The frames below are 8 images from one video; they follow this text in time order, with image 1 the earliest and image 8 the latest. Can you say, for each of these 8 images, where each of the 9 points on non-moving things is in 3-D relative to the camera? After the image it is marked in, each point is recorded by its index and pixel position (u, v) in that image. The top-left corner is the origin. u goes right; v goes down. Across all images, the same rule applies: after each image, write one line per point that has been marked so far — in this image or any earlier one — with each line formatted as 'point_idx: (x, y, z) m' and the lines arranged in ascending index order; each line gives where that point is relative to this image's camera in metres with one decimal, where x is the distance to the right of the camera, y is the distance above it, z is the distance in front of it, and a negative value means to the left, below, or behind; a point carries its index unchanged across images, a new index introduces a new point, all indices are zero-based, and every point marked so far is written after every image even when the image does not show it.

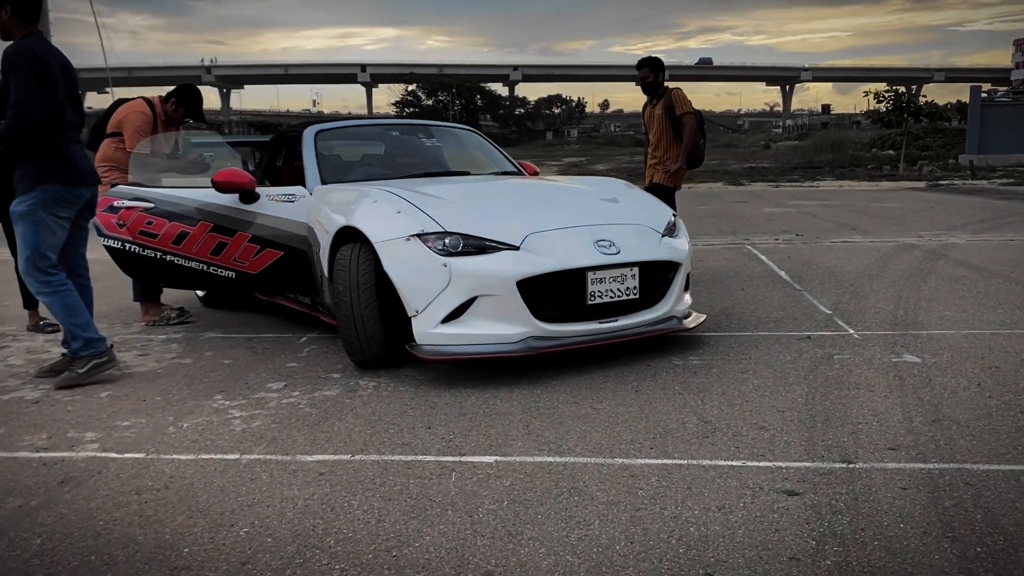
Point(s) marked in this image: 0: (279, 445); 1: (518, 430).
0: (-0.8, -0.6, +3.2) m
1: (0.0, -0.5, +3.2) m
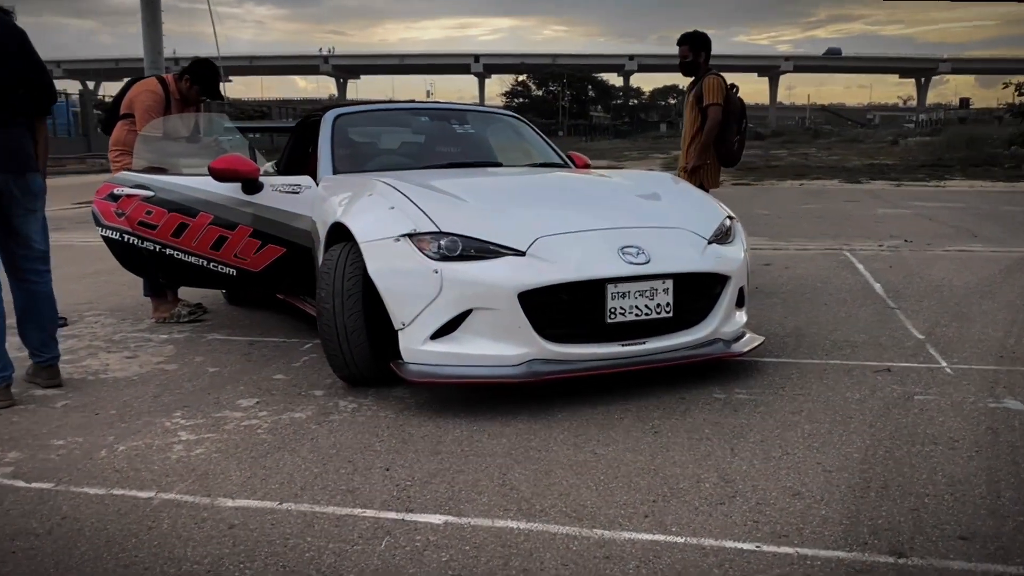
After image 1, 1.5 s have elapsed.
0: (-0.9, -0.6, +2.7) m
1: (-0.1, -0.6, +2.7) m
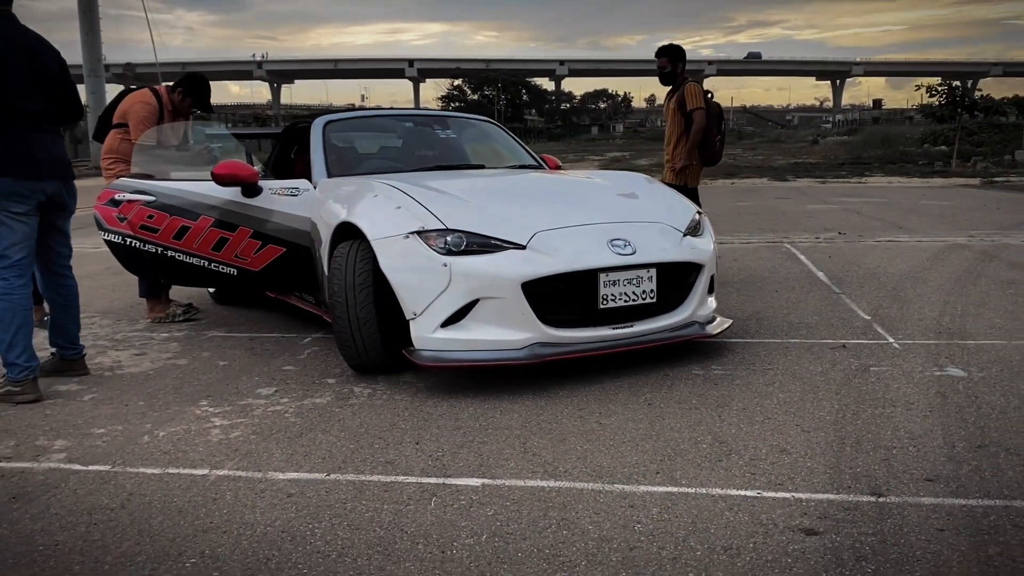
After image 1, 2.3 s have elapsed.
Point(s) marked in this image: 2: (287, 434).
0: (-0.9, -0.6, +2.9) m
1: (0.0, -0.5, +3.0) m
2: (-0.8, -0.5, +3.2) m
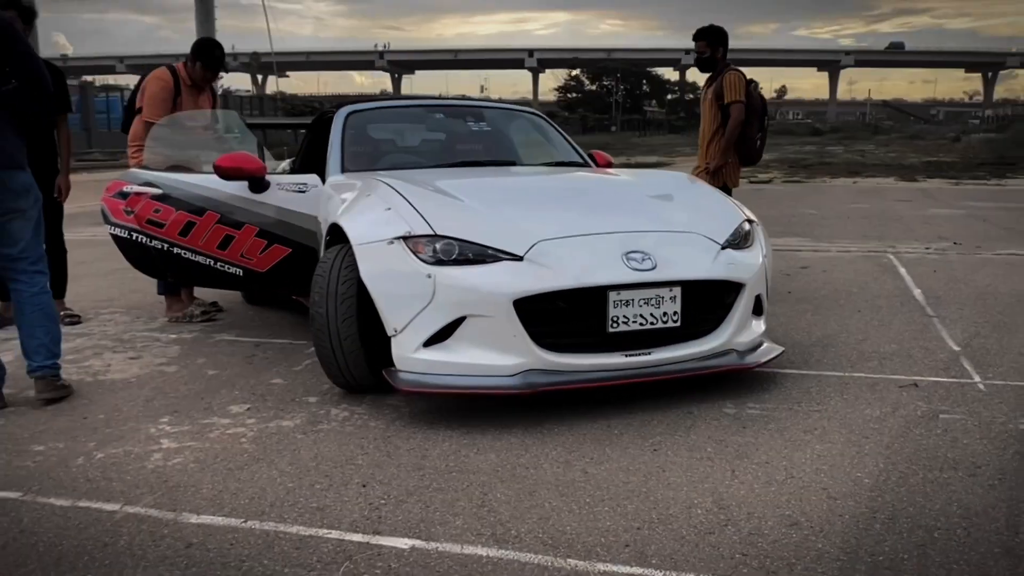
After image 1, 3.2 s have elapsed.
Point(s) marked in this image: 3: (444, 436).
0: (-1.0, -0.6, +2.6) m
1: (-0.1, -0.6, +2.5) m
2: (-0.9, -0.6, +2.8) m
3: (-0.2, -0.5, +3.1) m
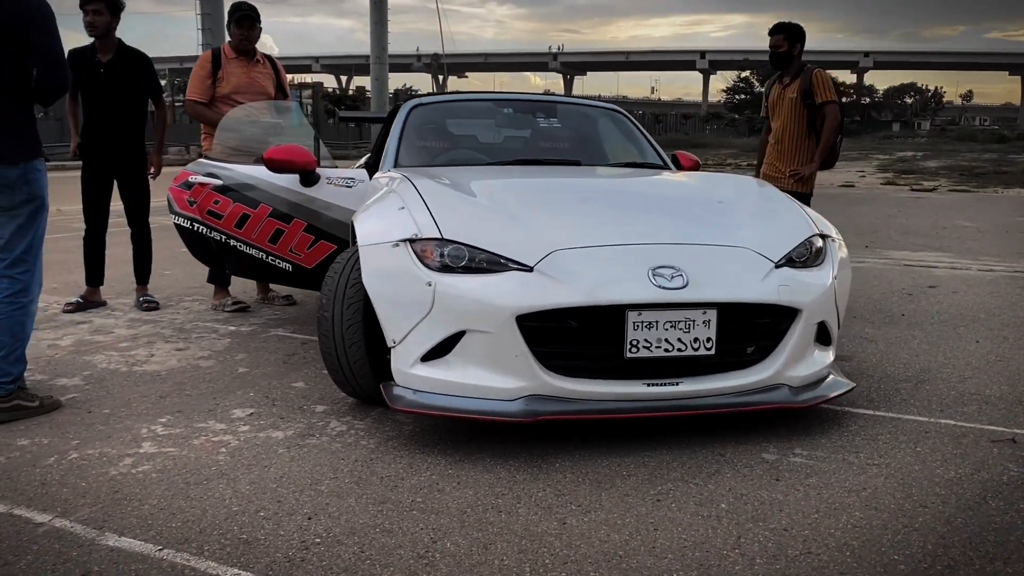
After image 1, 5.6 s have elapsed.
0: (-1.1, -0.6, +2.4) m
1: (-0.2, -0.7, +2.2) m
2: (-1.0, -0.6, +2.7) m
3: (-0.3, -0.6, +2.8) m
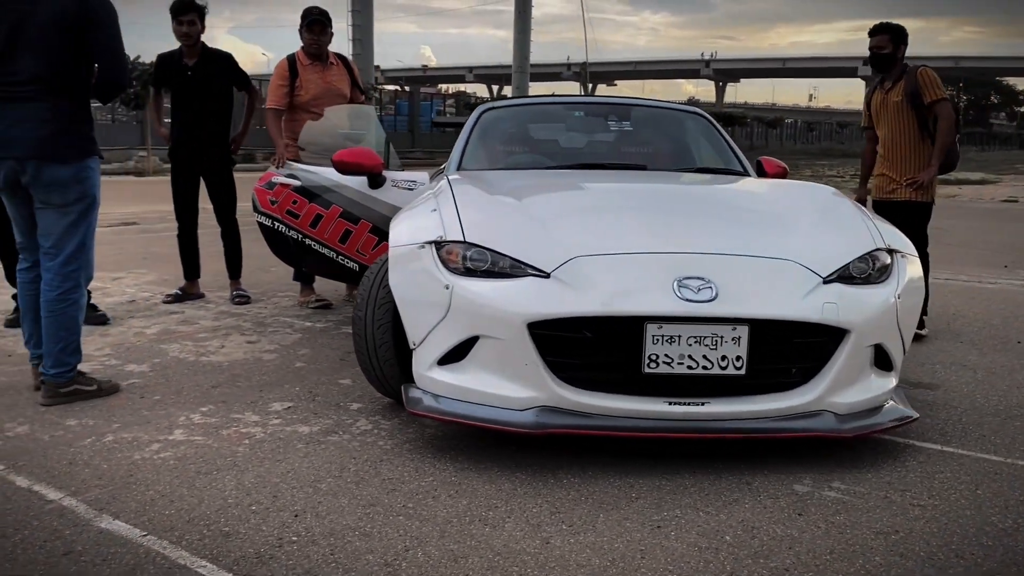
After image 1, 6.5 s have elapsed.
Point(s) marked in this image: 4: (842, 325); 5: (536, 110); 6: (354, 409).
0: (-1.1, -0.6, +2.5) m
1: (-0.3, -0.7, +2.2) m
2: (-1.0, -0.6, +2.7) m
3: (-0.2, -0.6, +2.7) m
4: (+1.0, -0.1, +2.8) m
5: (+0.2, +1.0, +5.0) m
6: (-0.6, -0.5, +3.3) m
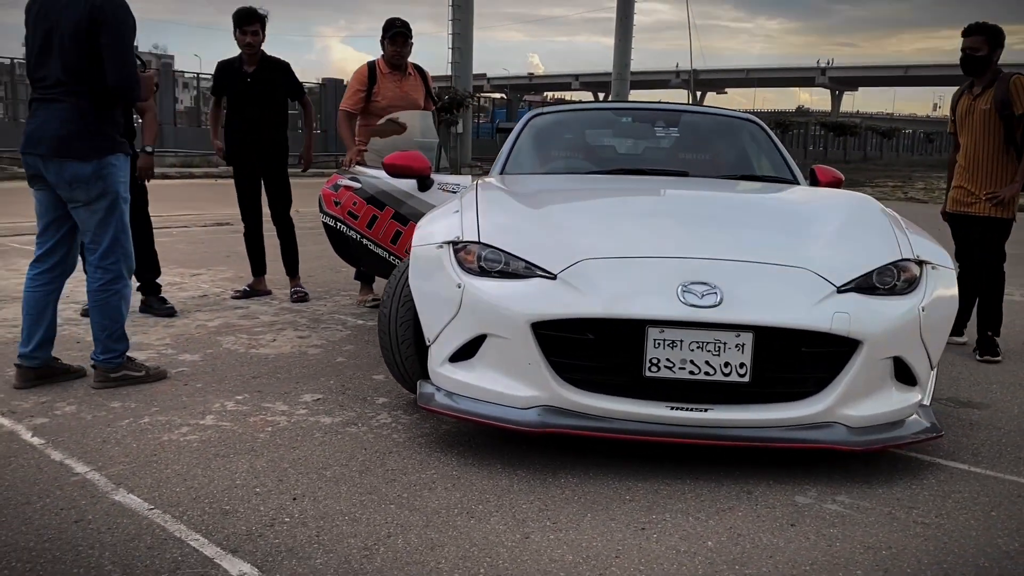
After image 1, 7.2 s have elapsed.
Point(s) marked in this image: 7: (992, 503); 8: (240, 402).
0: (-1.1, -0.6, +2.7) m
1: (-0.4, -0.6, +2.2) m
2: (-0.9, -0.5, +2.9) m
3: (-0.2, -0.6, +2.8) m
4: (+1.0, -0.1, +2.7) m
5: (+0.5, +1.0, +5.0) m
6: (-0.5, -0.5, +3.5) m
7: (+1.4, -0.6, +2.6) m
8: (-1.1, -0.4, +3.4) m
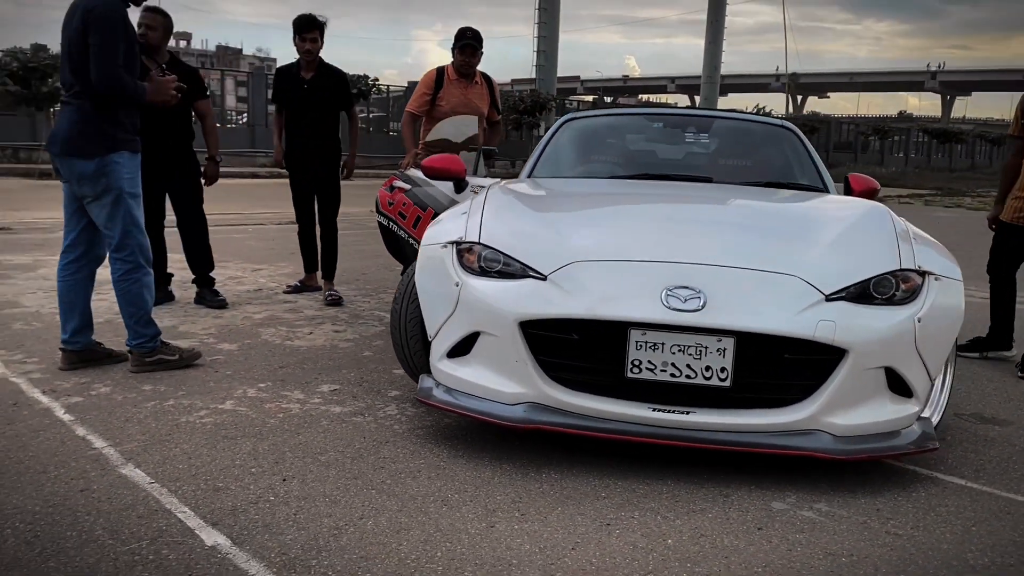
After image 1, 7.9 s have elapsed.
0: (-1.2, -0.5, +2.9) m
1: (-0.5, -0.6, +2.4) m
2: (-1.0, -0.5, +3.1) m
3: (-0.3, -0.6, +2.9) m
4: (+1.0, -0.2, +2.7) m
5: (+0.7, +1.0, +5.0) m
6: (-0.5, -0.4, +3.6) m
7: (+1.4, -0.7, +2.6) m
8: (-1.0, -0.4, +3.6) m
